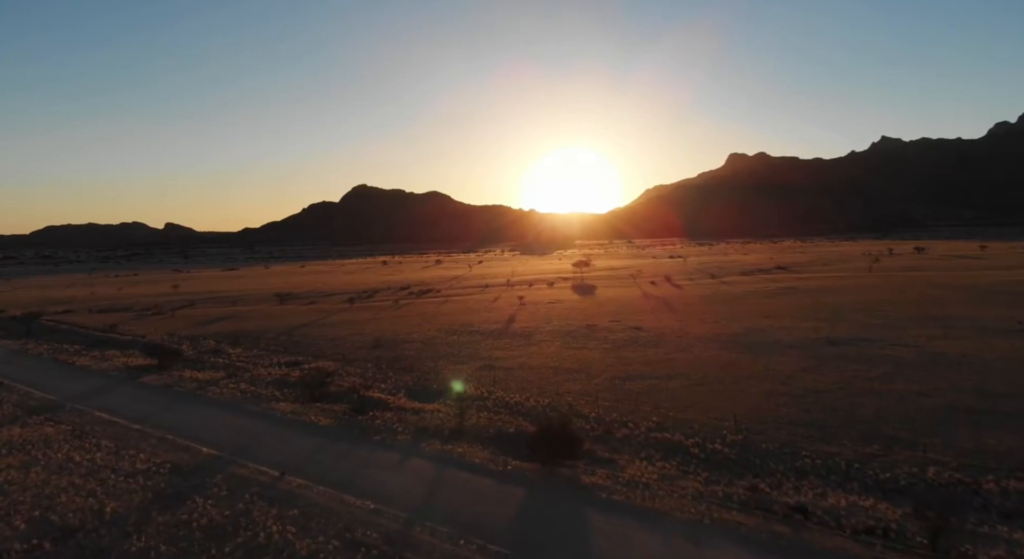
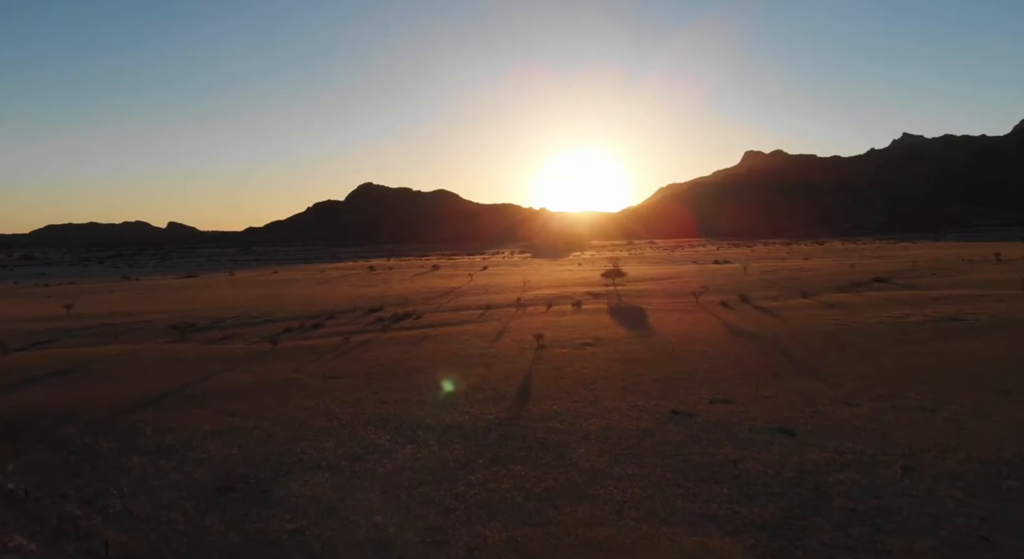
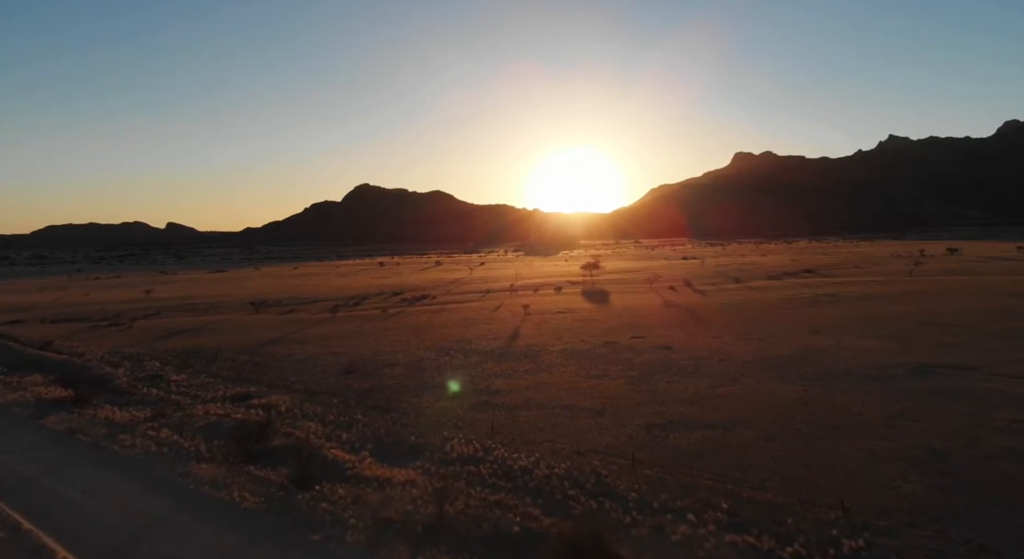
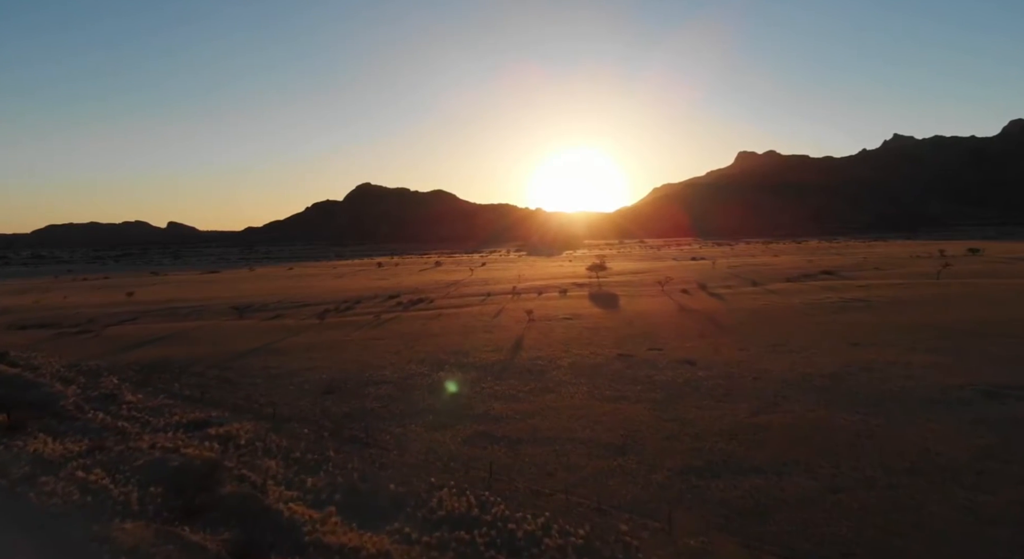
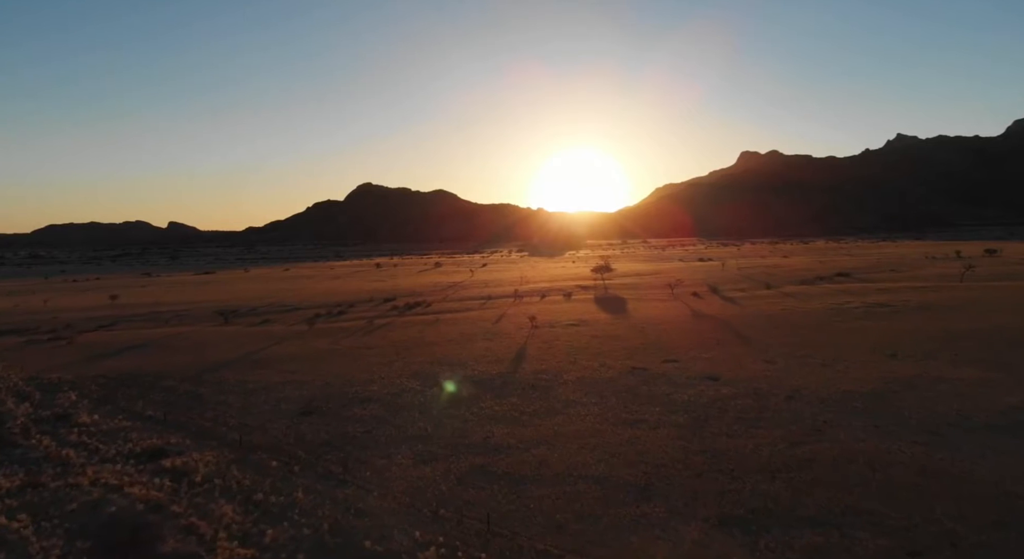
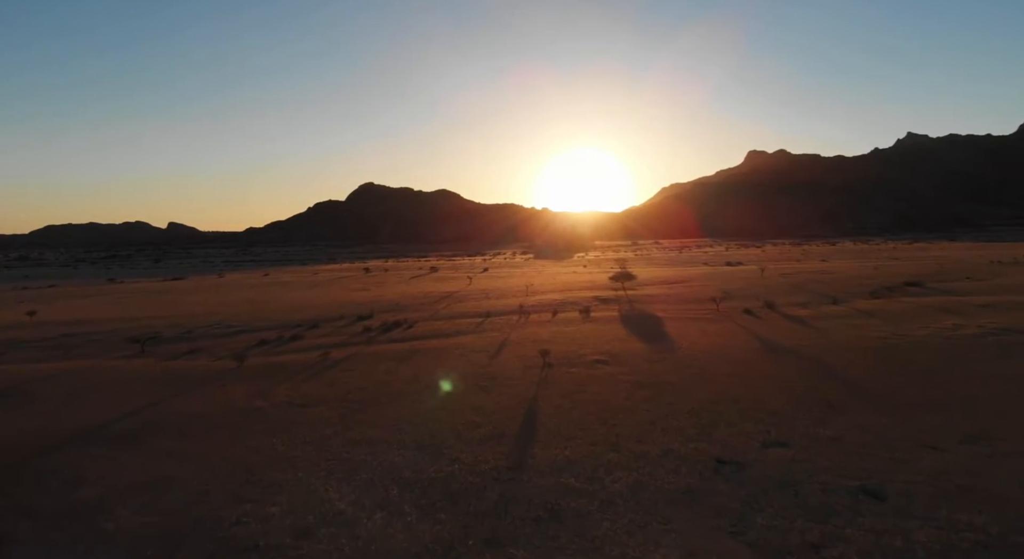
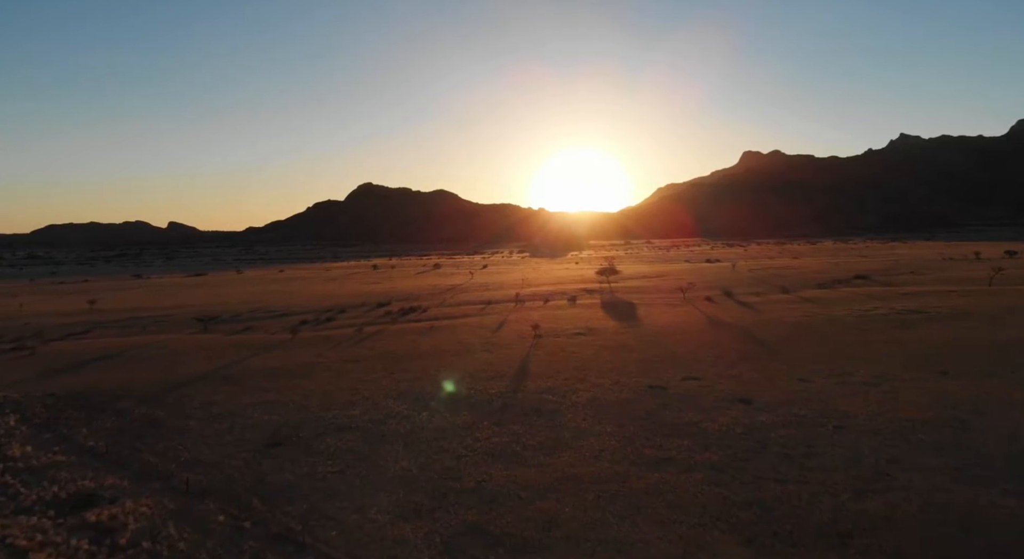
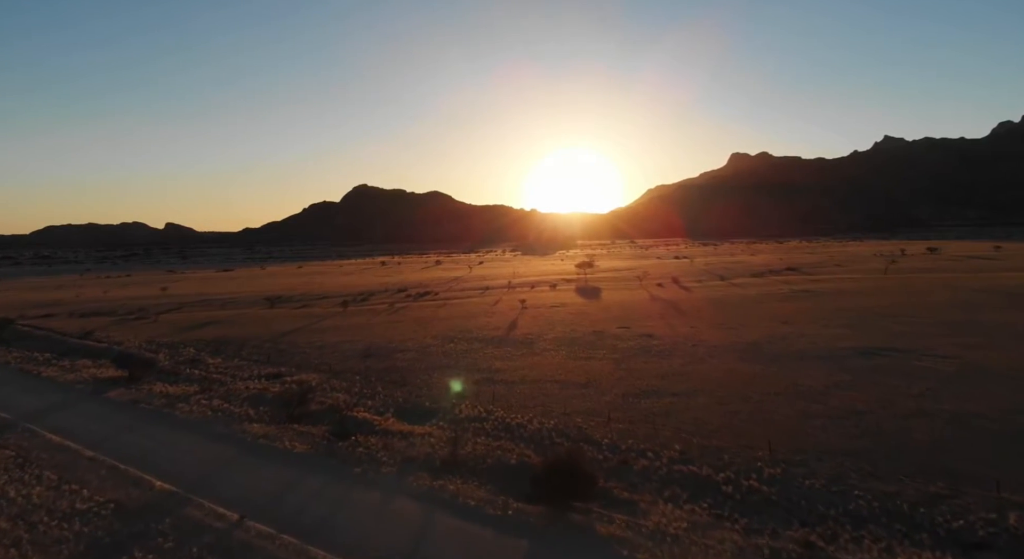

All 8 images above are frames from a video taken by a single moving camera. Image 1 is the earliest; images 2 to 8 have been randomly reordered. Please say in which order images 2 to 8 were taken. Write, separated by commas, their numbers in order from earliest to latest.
8, 3, 4, 5, 7, 2, 6
